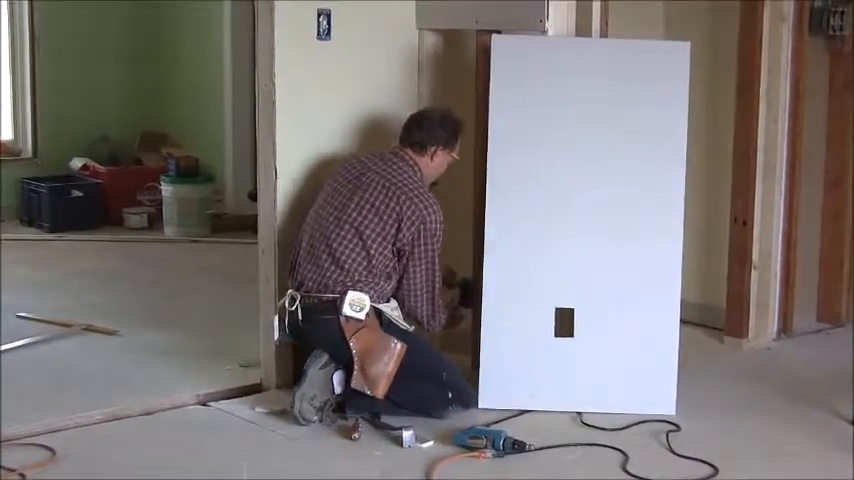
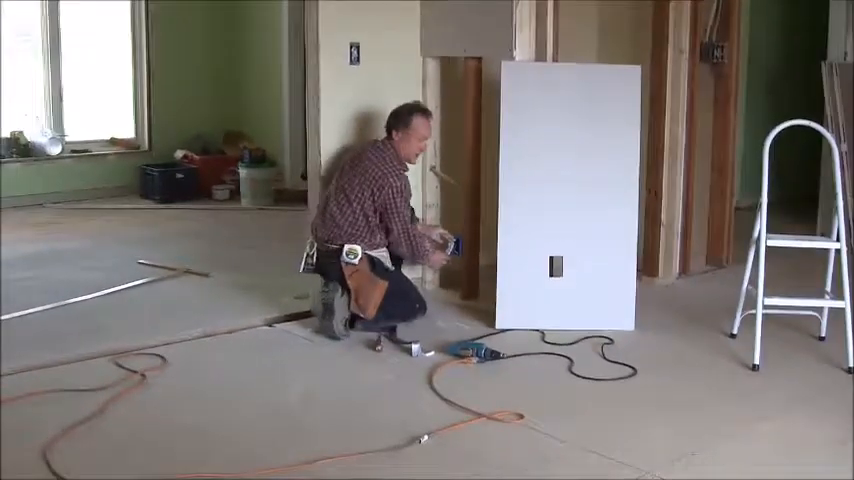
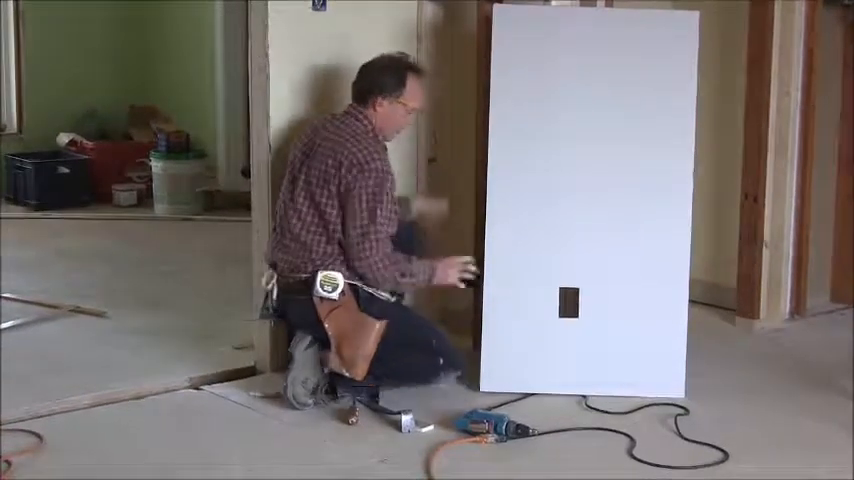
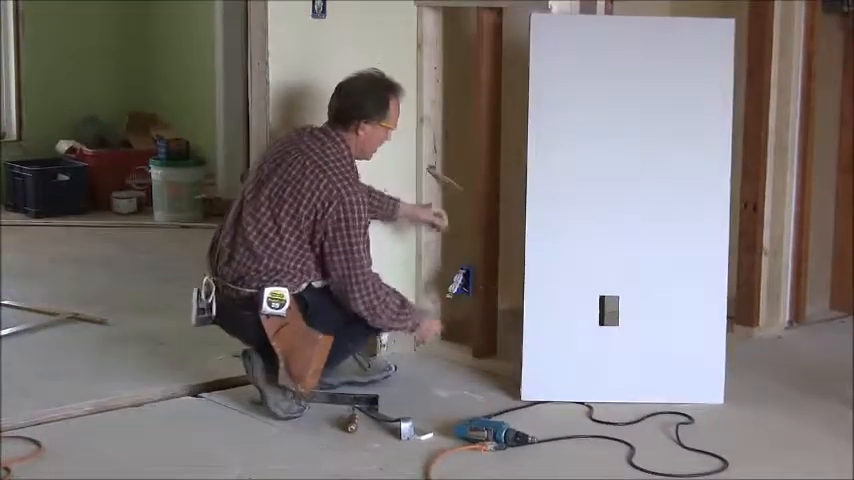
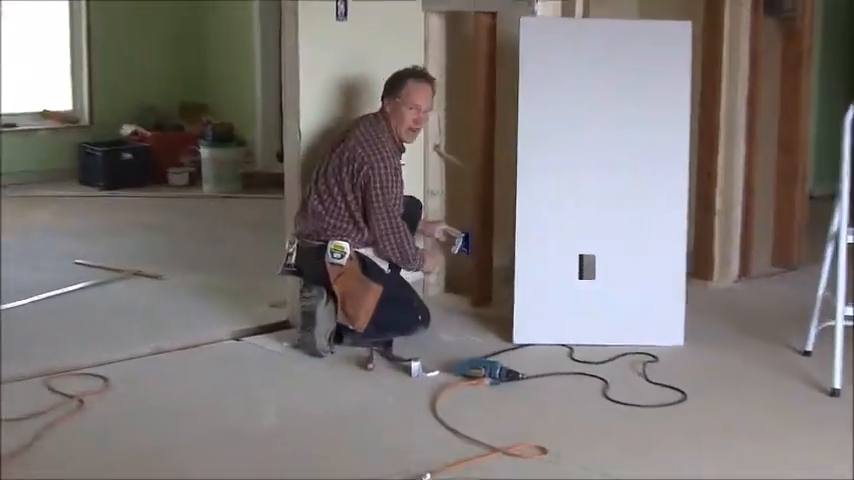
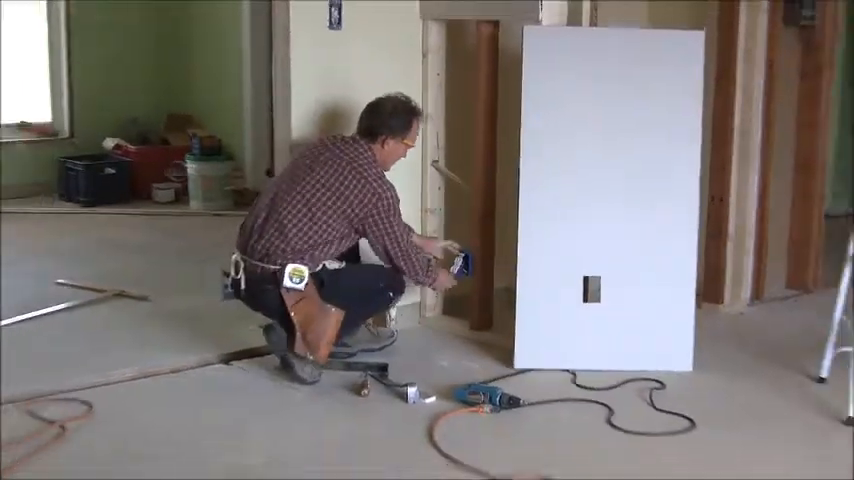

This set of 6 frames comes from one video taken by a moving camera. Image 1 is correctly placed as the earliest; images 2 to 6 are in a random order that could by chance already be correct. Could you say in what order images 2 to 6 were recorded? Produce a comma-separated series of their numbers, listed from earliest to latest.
3, 4, 6, 2, 5
